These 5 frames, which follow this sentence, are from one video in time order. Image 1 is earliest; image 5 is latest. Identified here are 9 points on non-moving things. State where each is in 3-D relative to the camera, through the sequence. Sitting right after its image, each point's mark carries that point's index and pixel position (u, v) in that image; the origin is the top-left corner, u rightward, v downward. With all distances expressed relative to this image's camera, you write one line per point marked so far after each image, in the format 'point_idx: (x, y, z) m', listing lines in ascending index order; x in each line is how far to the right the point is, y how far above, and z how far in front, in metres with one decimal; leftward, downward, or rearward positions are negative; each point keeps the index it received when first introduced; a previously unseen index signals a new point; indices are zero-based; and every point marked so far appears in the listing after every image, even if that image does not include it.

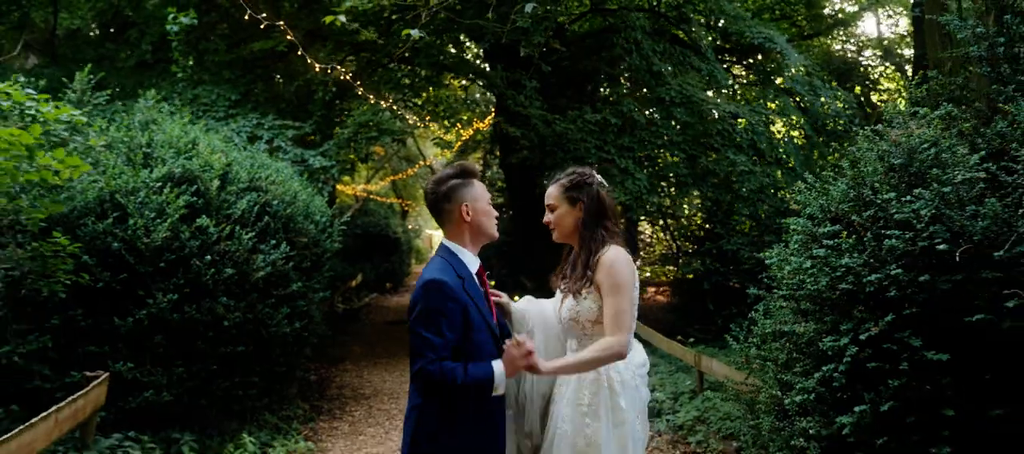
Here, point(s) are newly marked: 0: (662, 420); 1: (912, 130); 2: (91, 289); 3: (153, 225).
0: (+0.9, -1.2, +5.6) m
1: (+1.3, +0.3, +3.1) m
2: (-2.2, -0.3, +4.9) m
3: (-1.9, 0.0, +5.0) m
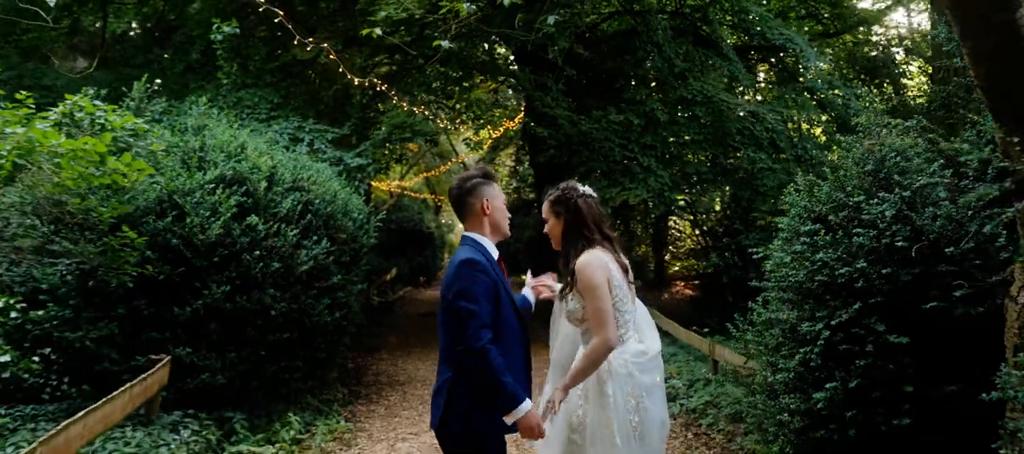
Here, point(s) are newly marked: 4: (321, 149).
0: (+1.1, -1.2, +6.0) m
1: (+1.4, +0.3, +3.4) m
2: (-2.1, -0.3, +5.4) m
3: (-1.8, 0.0, +5.4) m
4: (-1.8, +0.7, +8.6) m
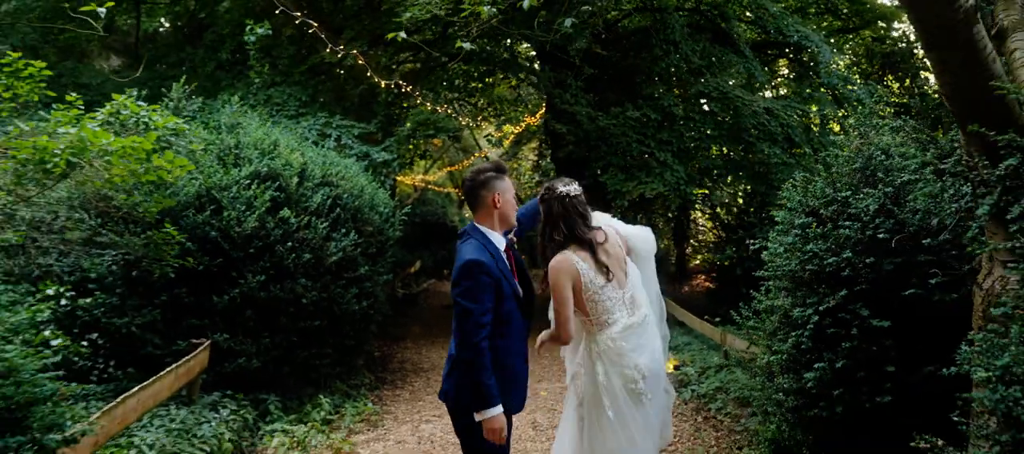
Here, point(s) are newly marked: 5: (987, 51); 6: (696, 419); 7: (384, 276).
0: (+1.2, -1.1, +6.3) m
1: (+1.5, +0.4, +3.7) m
2: (-2.0, -0.3, +5.7) m
3: (-1.7, +0.1, +5.8) m
4: (-1.6, +0.8, +8.9) m
5: (+1.3, +0.5, +2.6) m
6: (+1.1, -1.2, +5.6) m
7: (-1.1, -0.4, +7.6) m
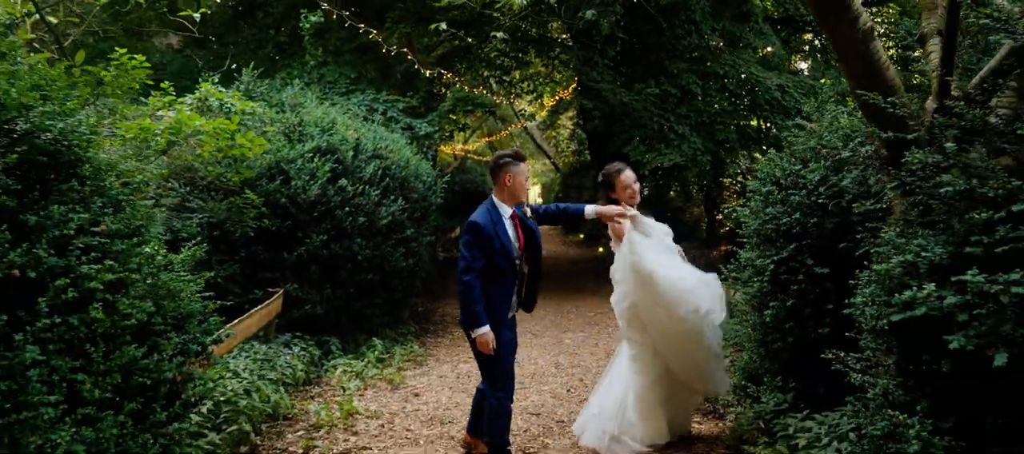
0: (+1.4, -0.9, +7.2) m
1: (+1.5, +0.5, +4.5) m
2: (-1.8, 0.0, +6.7) m
3: (-1.5, +0.3, +6.8) m
4: (-1.3, +1.2, +9.8) m
5: (+1.4, +0.6, +3.4) m
6: (+1.3, -0.9, +6.5) m
7: (-0.8, -0.1, +8.5) m
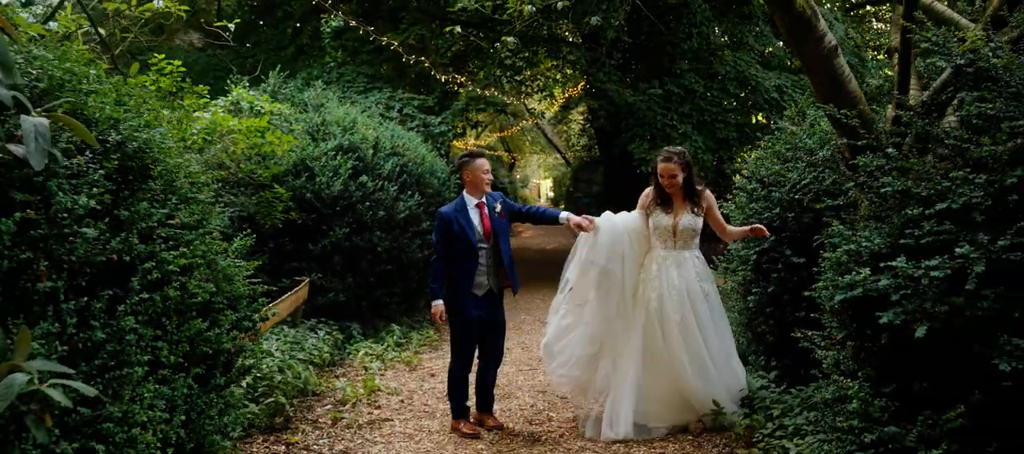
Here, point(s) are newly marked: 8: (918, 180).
0: (+1.5, -0.8, +7.7) m
1: (+1.6, +0.6, +5.0) m
2: (-1.7, 0.0, +7.2) m
3: (-1.4, +0.4, +7.3) m
4: (-1.1, +1.2, +10.3) m
5: (+1.4, +0.6, +3.9) m
6: (+1.4, -0.9, +7.0) m
7: (-0.7, 0.0, +9.0) m
8: (+1.3, +0.2, +3.0) m
